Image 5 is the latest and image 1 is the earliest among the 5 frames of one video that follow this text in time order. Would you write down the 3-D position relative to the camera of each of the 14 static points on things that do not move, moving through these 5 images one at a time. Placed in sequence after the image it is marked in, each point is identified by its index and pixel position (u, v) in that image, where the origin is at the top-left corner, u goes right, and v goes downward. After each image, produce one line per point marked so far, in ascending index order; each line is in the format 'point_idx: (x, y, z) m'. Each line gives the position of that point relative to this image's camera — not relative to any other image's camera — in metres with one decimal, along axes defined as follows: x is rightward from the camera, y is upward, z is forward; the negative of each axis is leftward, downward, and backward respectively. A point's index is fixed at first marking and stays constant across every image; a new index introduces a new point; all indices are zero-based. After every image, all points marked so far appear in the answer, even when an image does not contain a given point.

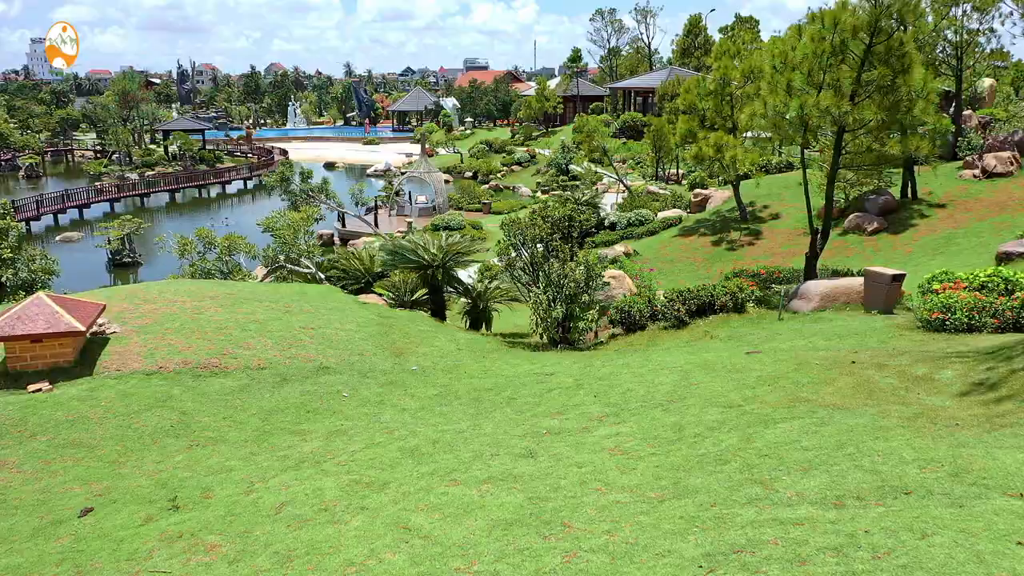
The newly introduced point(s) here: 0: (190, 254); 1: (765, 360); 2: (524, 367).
0: (-7.2, +0.8, +18.9) m
1: (+3.0, -0.8, +9.8) m
2: (+0.1, -1.1, +11.5) m
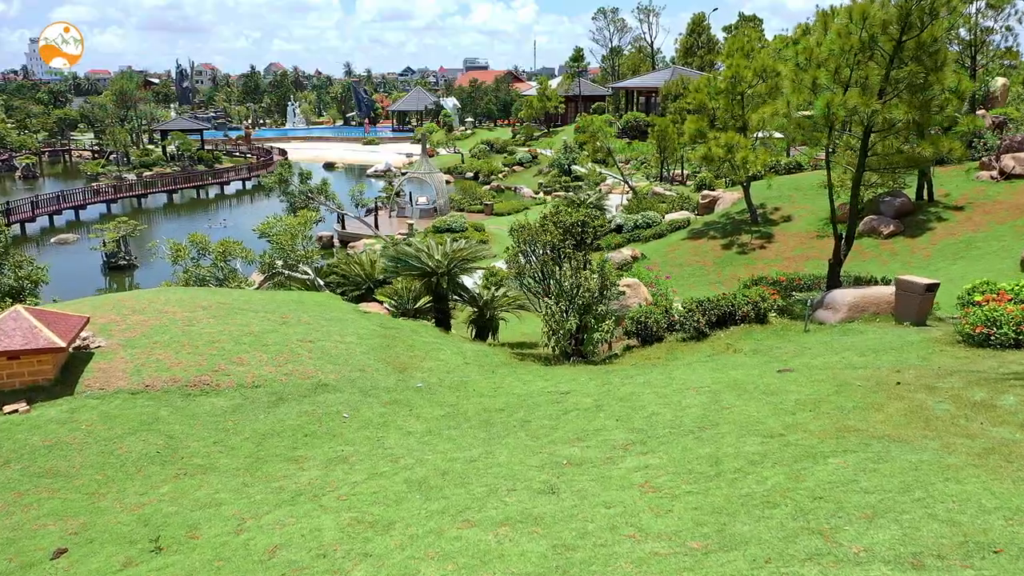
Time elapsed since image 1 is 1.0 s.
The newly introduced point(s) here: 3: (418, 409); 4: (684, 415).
0: (-7.1, +0.6, +18.2) m
1: (+3.1, -1.0, +9.0) m
2: (+0.3, -1.2, +10.7) m
3: (-1.1, -1.4, +10.1) m
4: (+1.7, -1.3, +8.4) m
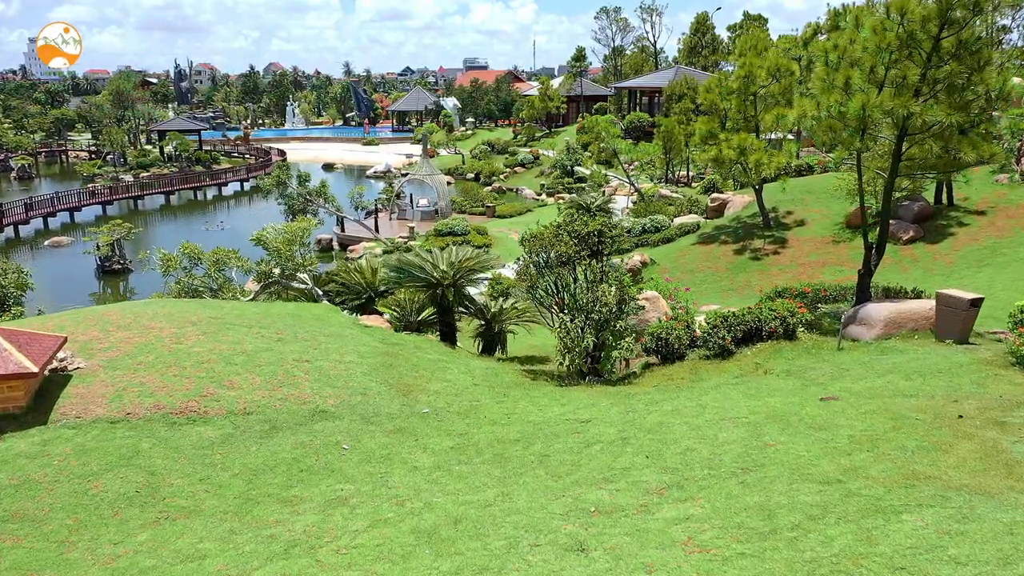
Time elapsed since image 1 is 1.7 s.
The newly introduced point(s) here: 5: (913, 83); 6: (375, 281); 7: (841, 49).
0: (-6.9, +0.4, +17.3) m
1: (+3.3, -1.2, +8.2) m
2: (+0.5, -1.4, +9.9) m
3: (-1.0, -1.7, +9.2) m
4: (+1.9, -1.5, +7.5) m
5: (+5.9, +3.1, +12.5) m
6: (-2.9, +0.2, +17.7) m
7: (+5.1, +3.7, +13.1) m
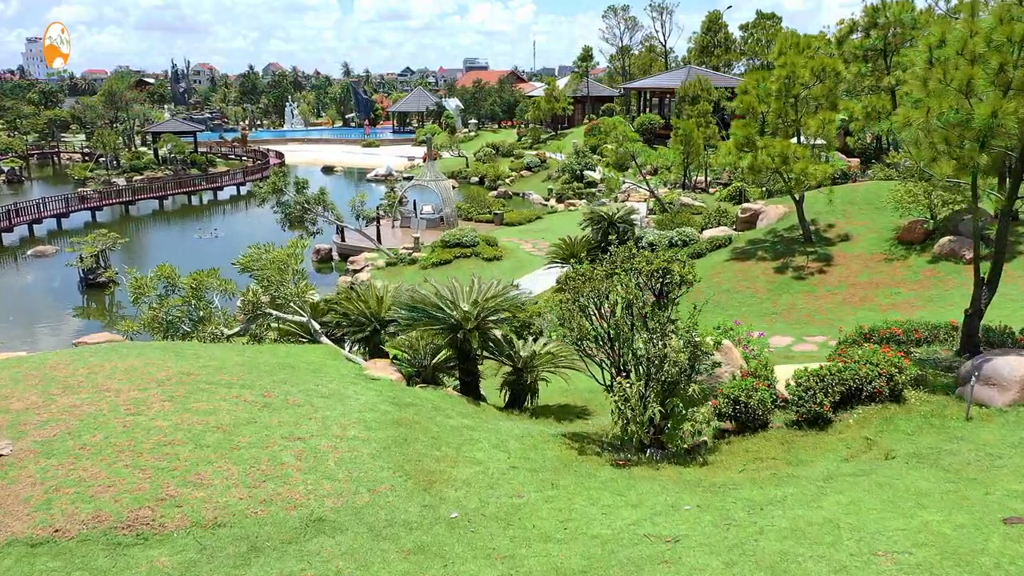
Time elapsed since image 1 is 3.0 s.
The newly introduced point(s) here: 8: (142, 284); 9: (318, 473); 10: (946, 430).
0: (-6.4, -0.2, +14.9) m
1: (+3.8, -1.8, +5.8) m
2: (+1.0, -2.0, +7.5) m
3: (-0.4, -2.3, +6.8) m
4: (+2.4, -2.1, +5.1) m
5: (+6.4, +2.4, +10.1) m
6: (-2.4, -0.4, +15.3) m
7: (+5.6, +3.1, +10.8) m
8: (-6.5, +0.1, +14.8) m
9: (-1.9, -1.8, +8.1) m
10: (+4.7, -1.5, +9.1) m
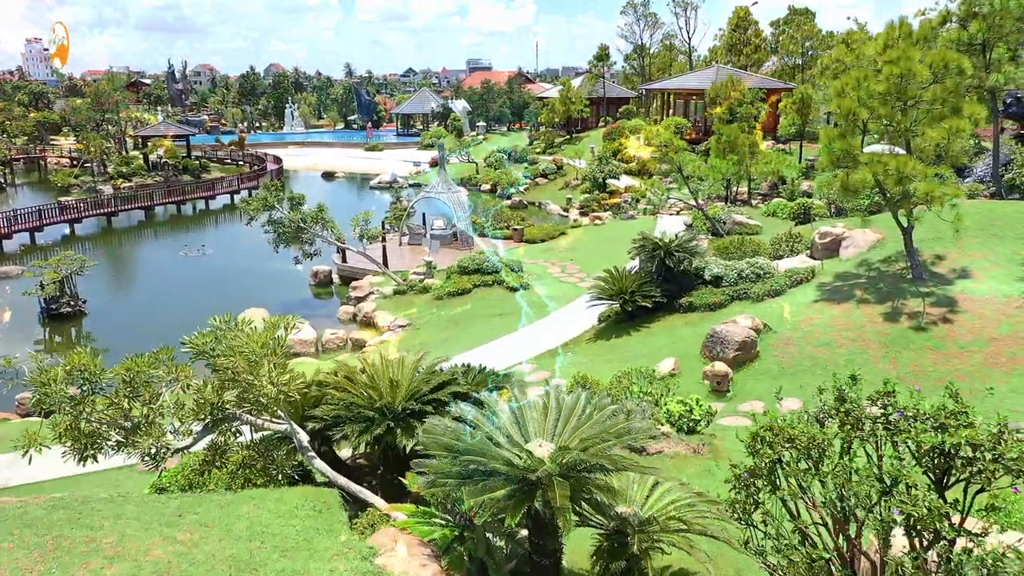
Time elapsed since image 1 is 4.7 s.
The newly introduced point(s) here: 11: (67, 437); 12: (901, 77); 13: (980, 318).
0: (-5.5, -1.3, +10.2) m
1: (+4.7, -2.9, +1.1) m
2: (+1.9, -3.2, +2.7) m
3: (+0.5, -3.4, +2.1) m
4: (+3.3, -3.2, +0.4) m
5: (+7.4, +1.3, +5.4) m
6: (-1.4, -1.6, +10.6) m
7: (+6.6, +2.0, +6.0) m
8: (-5.5, -1.1, +10.1) m
9: (-0.9, -2.9, +3.4) m
10: (+5.6, -2.6, +4.3) m
11: (-5.2, -1.8, +9.8) m
12: (+8.8, +4.8, +19.2) m
13: (+10.0, -0.7, +17.9) m
